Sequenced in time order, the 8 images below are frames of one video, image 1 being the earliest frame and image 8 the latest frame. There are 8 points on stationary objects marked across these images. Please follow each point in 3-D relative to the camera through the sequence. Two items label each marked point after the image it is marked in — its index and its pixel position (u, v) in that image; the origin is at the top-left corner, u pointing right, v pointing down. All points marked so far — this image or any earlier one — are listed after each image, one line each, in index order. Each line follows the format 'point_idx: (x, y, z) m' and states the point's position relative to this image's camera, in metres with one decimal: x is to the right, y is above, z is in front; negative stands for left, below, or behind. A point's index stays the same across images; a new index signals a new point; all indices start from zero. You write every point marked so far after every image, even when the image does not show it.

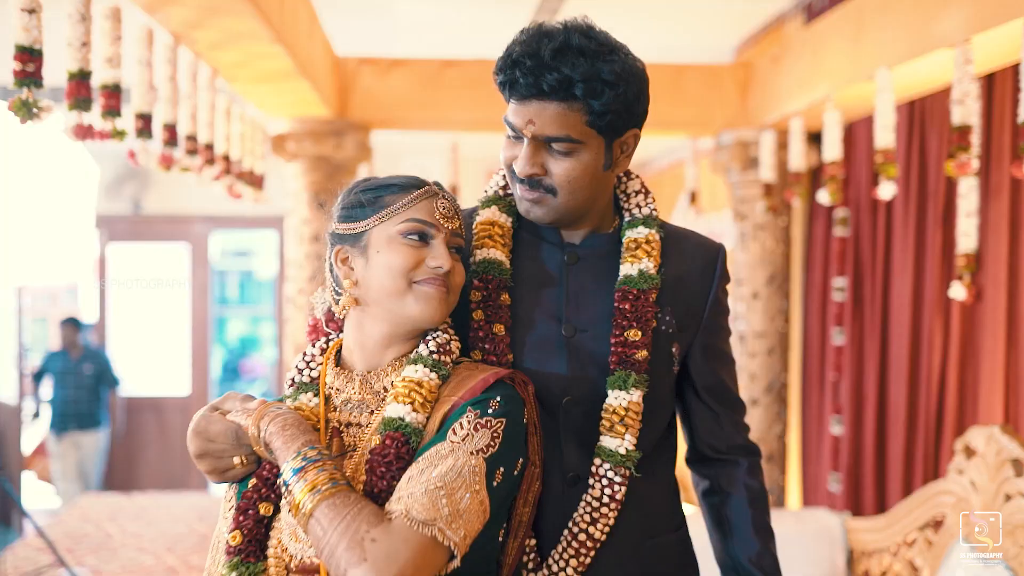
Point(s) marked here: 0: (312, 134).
0: (-0.9, +0.7, +4.2) m
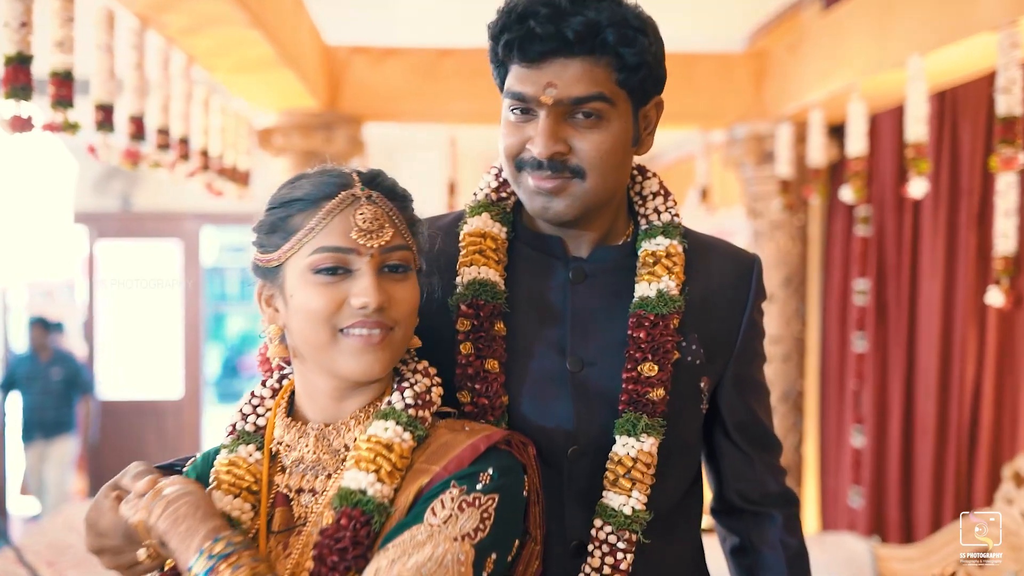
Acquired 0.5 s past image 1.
0: (-0.9, +0.7, +4.0) m
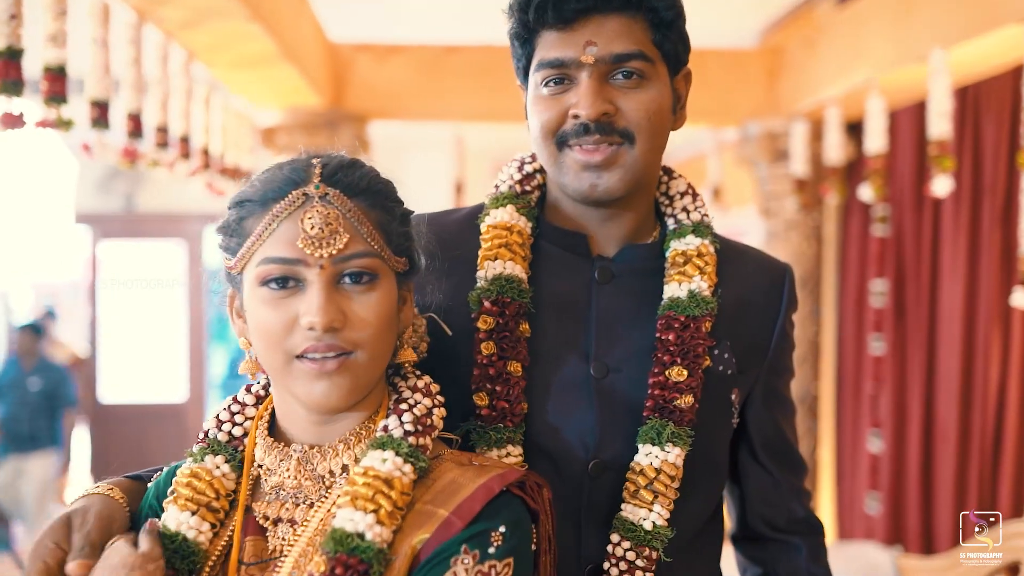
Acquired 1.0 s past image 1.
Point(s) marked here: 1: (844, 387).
0: (-0.9, +0.7, +3.9) m
1: (+1.4, -0.4, +4.0) m
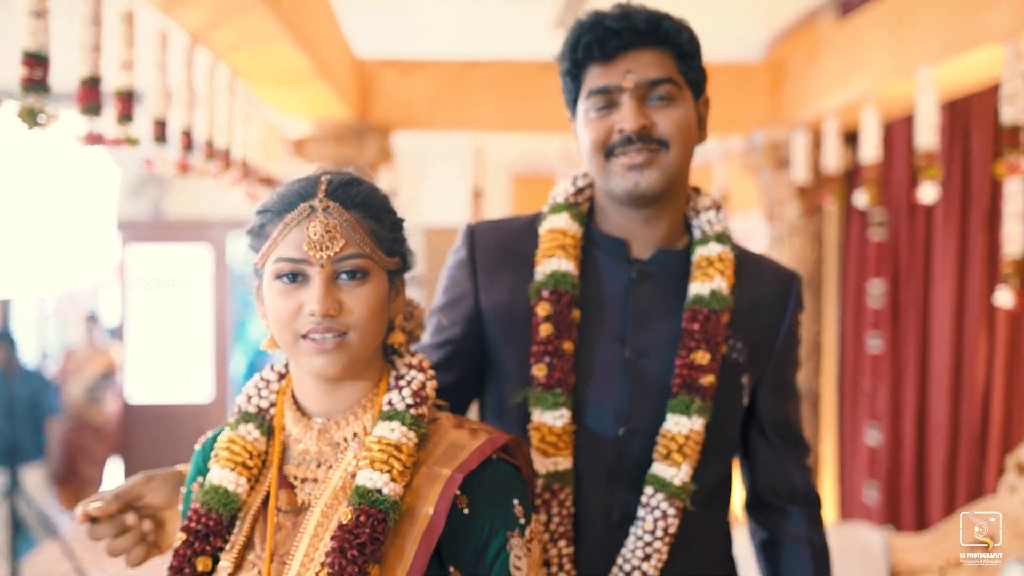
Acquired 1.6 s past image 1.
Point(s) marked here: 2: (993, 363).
0: (-0.8, +0.7, +4.2) m
1: (+1.5, -0.4, +4.2) m
2: (+1.6, -0.2, +3.1) m
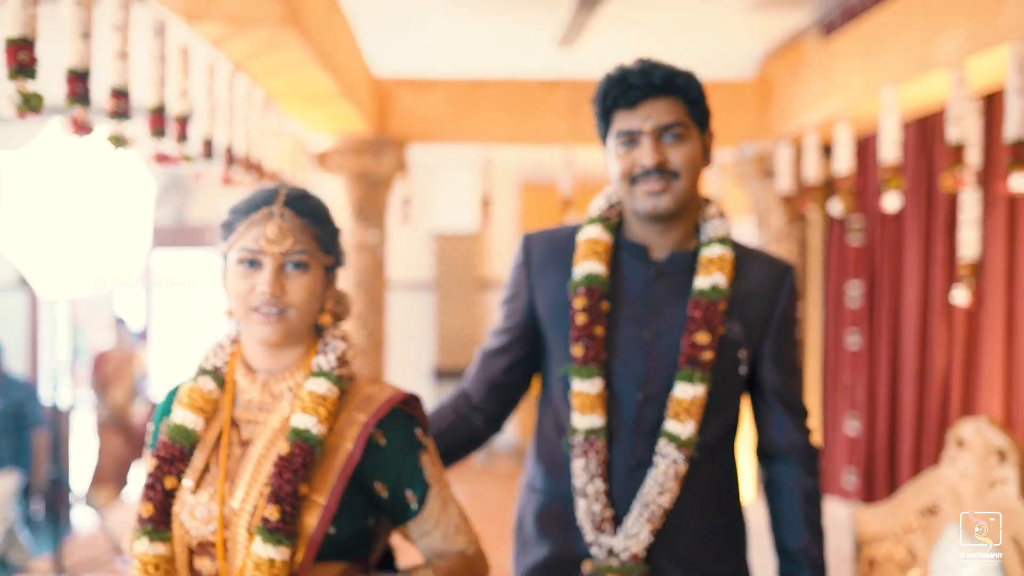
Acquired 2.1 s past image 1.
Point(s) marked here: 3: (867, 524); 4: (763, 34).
0: (-0.8, +0.7, +4.5) m
1: (+1.5, -0.4, +4.5) m
2: (+1.6, -0.2, +3.4) m
3: (+1.1, -0.7, +3.0) m
4: (+1.3, +1.3, +4.7) m
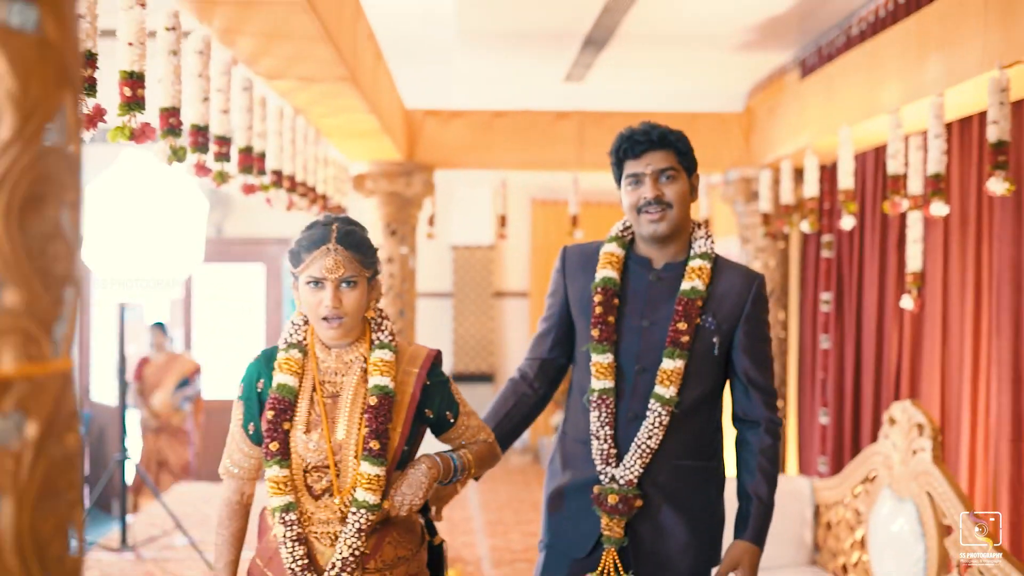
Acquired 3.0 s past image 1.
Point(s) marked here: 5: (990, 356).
0: (-0.7, +0.6, +5.1) m
1: (+1.6, -0.5, +5.1) m
2: (+1.6, -0.3, +4.0) m
3: (+1.2, -0.8, +3.6) m
4: (+1.3, +1.2, +5.3) m
5: (+1.8, -0.2, +3.5) m
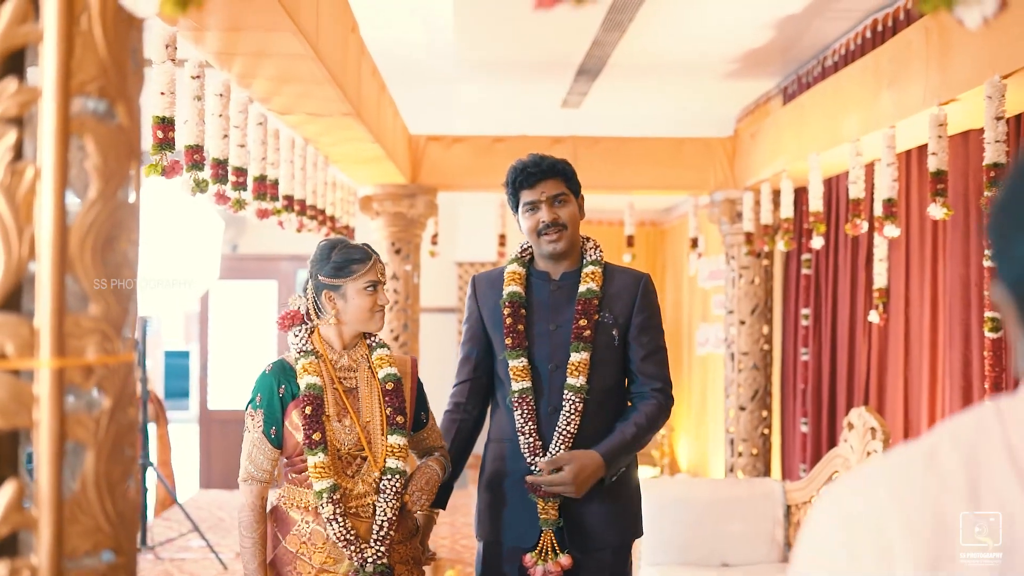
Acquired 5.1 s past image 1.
0: (-0.7, +0.5, +5.5) m
1: (+1.5, -0.6, +5.3) m
2: (+1.6, -0.3, +4.2) m
3: (+1.1, -0.8, +3.8) m
4: (+1.3, +1.1, +5.6) m
5: (+1.7, -0.3, +3.8) m
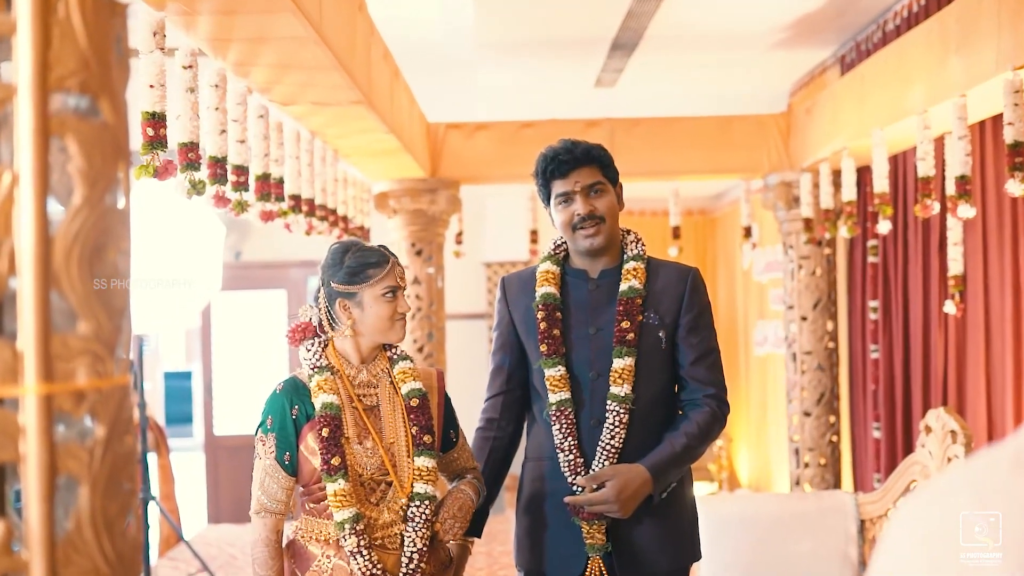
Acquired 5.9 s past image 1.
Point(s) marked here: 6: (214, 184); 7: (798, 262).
0: (-0.5, +0.5, +5.0) m
1: (+1.7, -0.5, +4.8) m
2: (+1.7, -0.3, +3.7) m
3: (+1.3, -0.8, +3.3) m
4: (+1.5, +1.2, +5.1) m
5: (+1.9, -0.3, +3.2) m
6: (-1.0, +0.4, +3.2) m
7: (+1.5, +0.1, +4.9) m
